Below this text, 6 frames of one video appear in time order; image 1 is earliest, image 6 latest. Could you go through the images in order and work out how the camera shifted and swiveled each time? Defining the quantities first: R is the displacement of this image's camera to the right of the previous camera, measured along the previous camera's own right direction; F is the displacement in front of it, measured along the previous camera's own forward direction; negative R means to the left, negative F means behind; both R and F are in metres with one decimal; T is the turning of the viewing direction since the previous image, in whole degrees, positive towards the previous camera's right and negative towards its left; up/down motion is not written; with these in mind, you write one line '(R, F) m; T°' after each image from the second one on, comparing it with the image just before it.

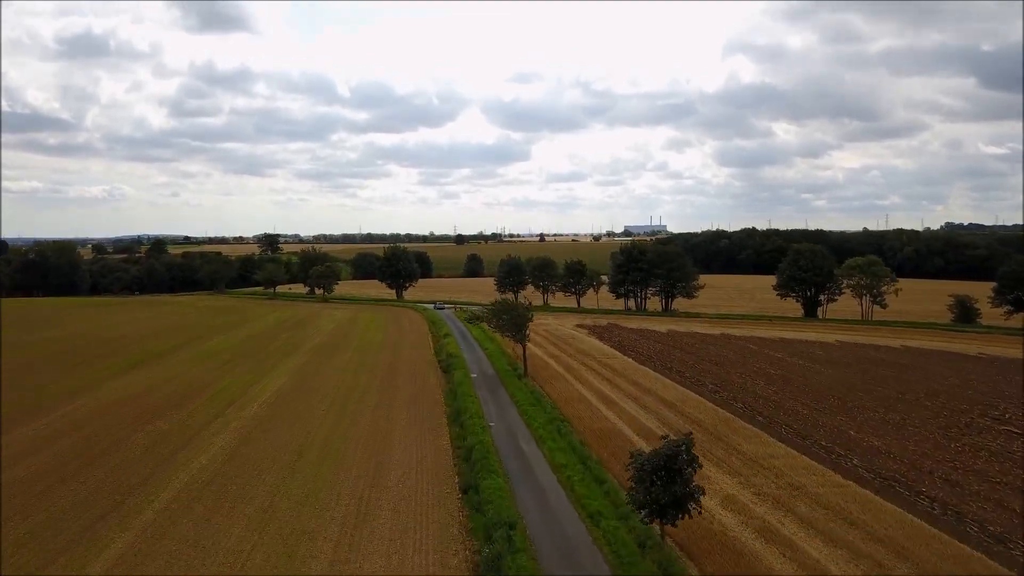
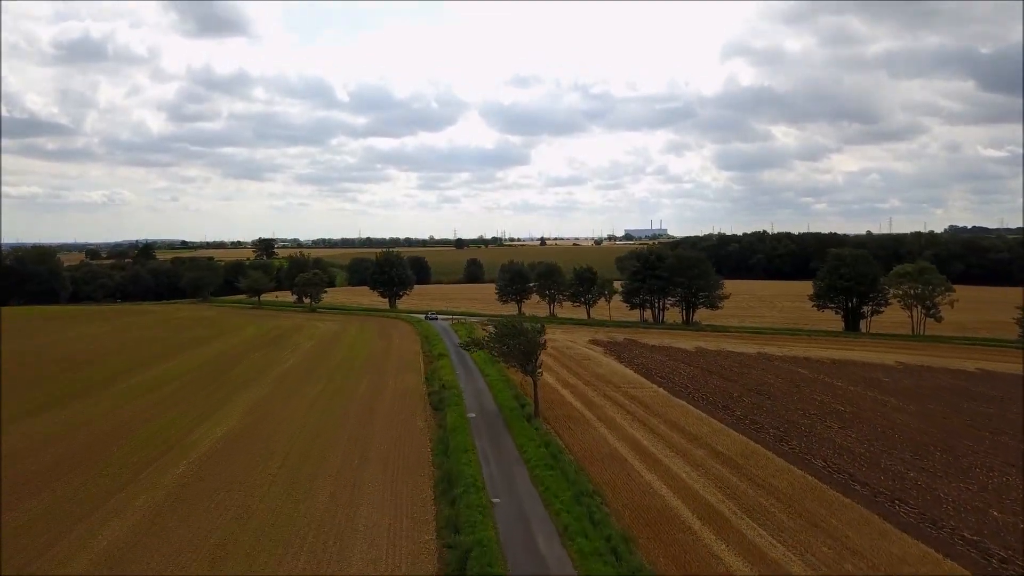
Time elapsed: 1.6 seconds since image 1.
(-0.3, +5.5) m; 0°
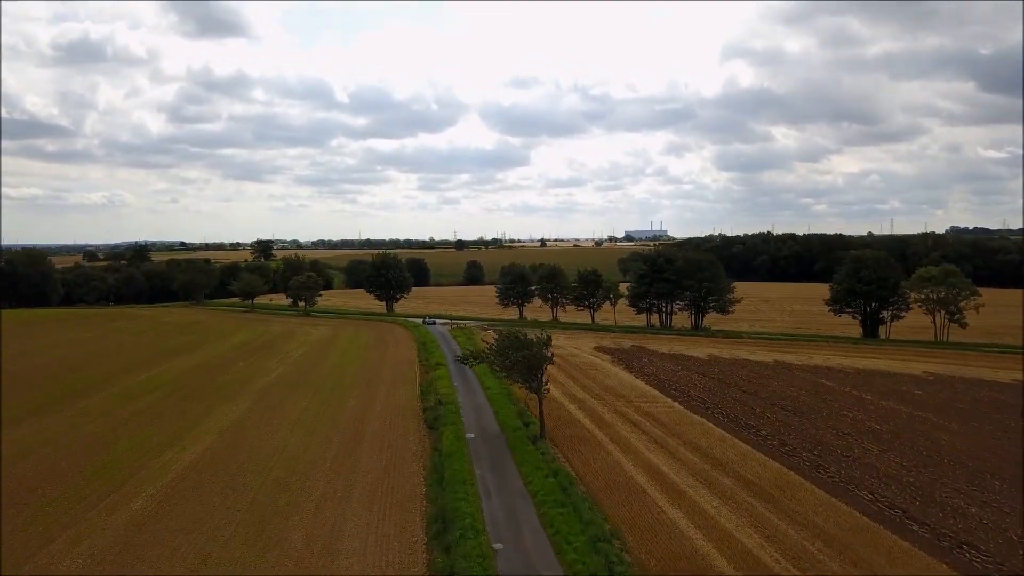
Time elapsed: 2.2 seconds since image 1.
(-0.1, +2.1) m; 0°
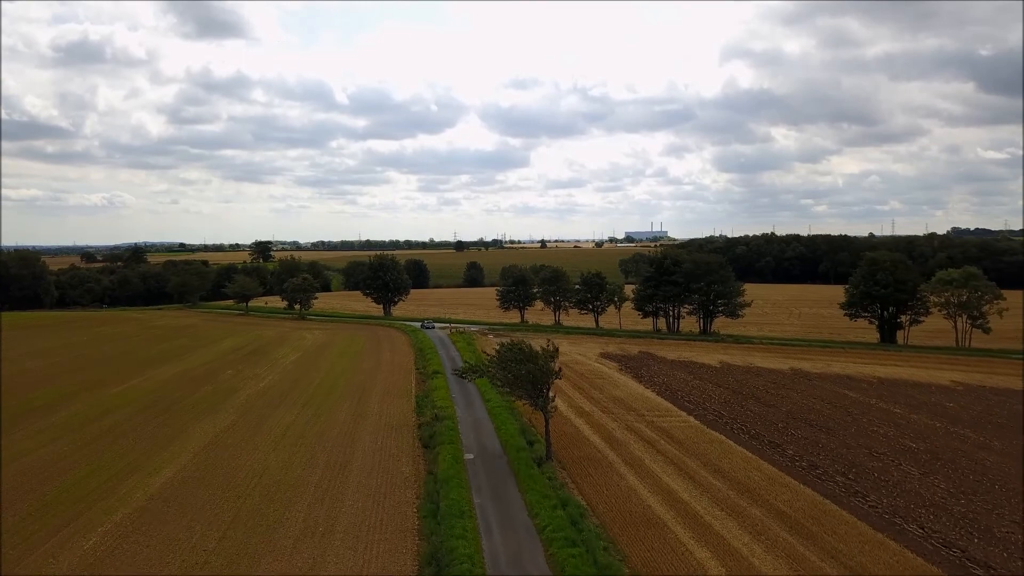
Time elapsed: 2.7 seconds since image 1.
(-0.1, +1.8) m; 0°
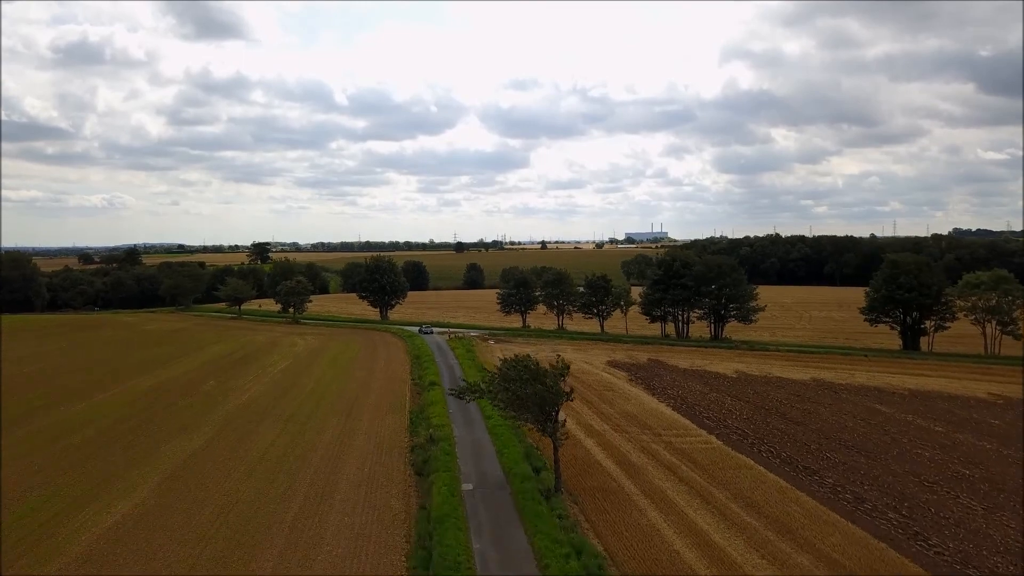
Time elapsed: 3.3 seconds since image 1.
(-0.1, +2.1) m; 0°
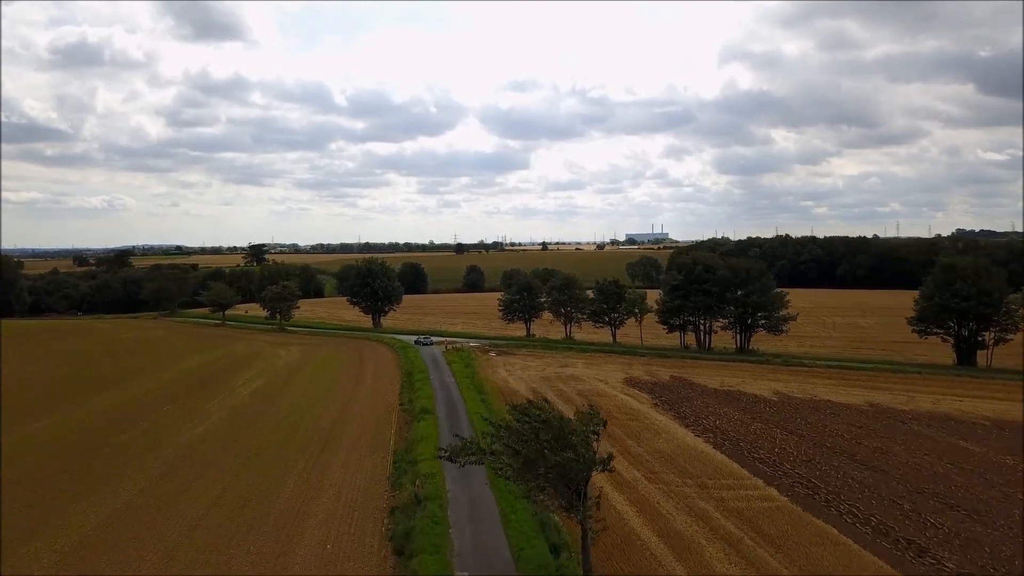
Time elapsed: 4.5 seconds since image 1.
(-0.3, +4.3) m; 0°
